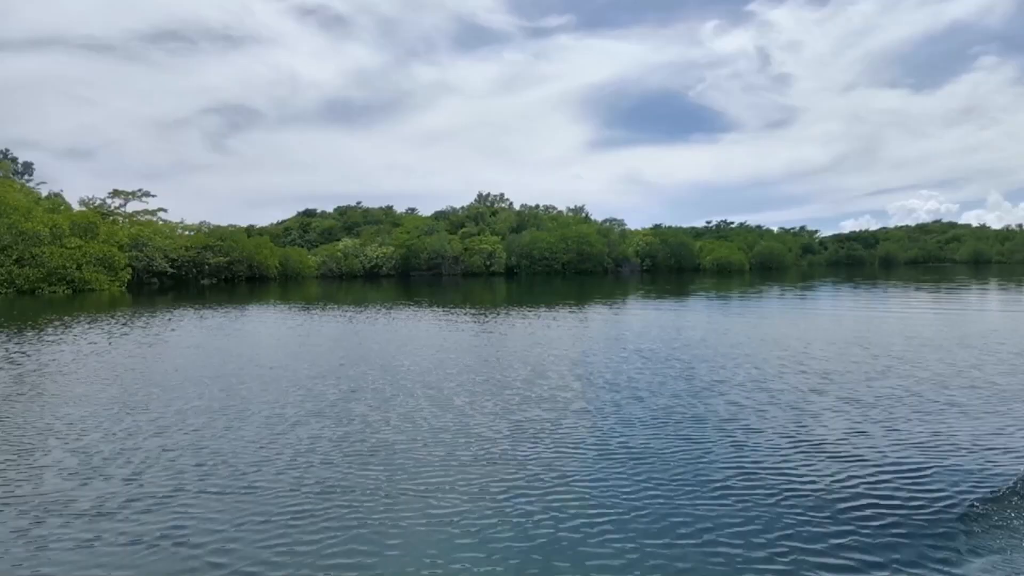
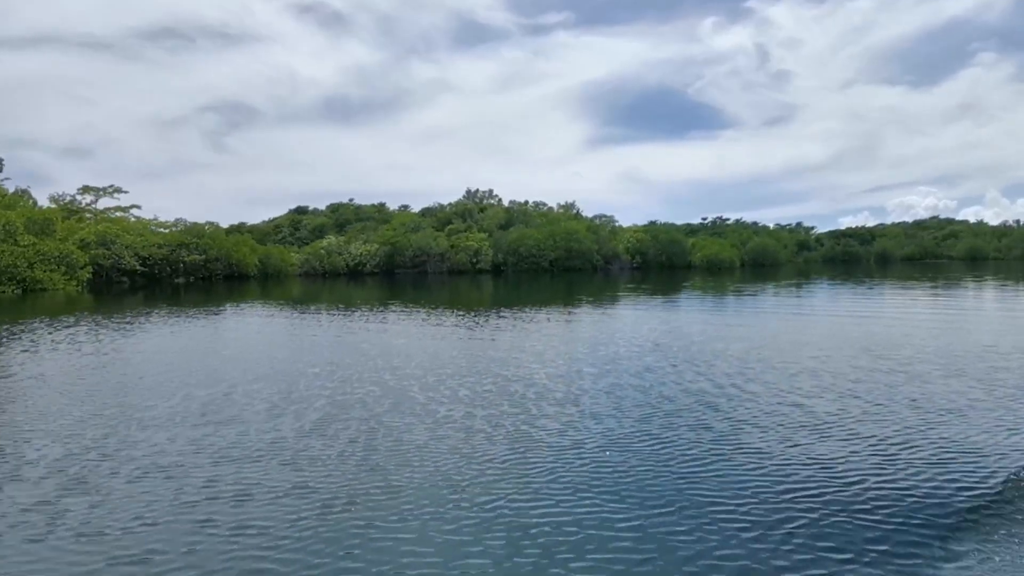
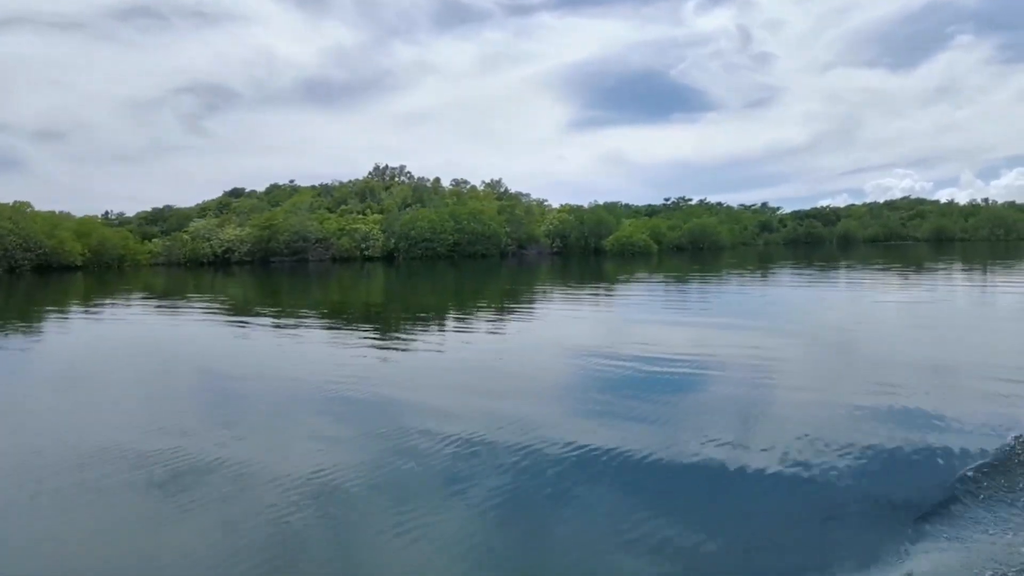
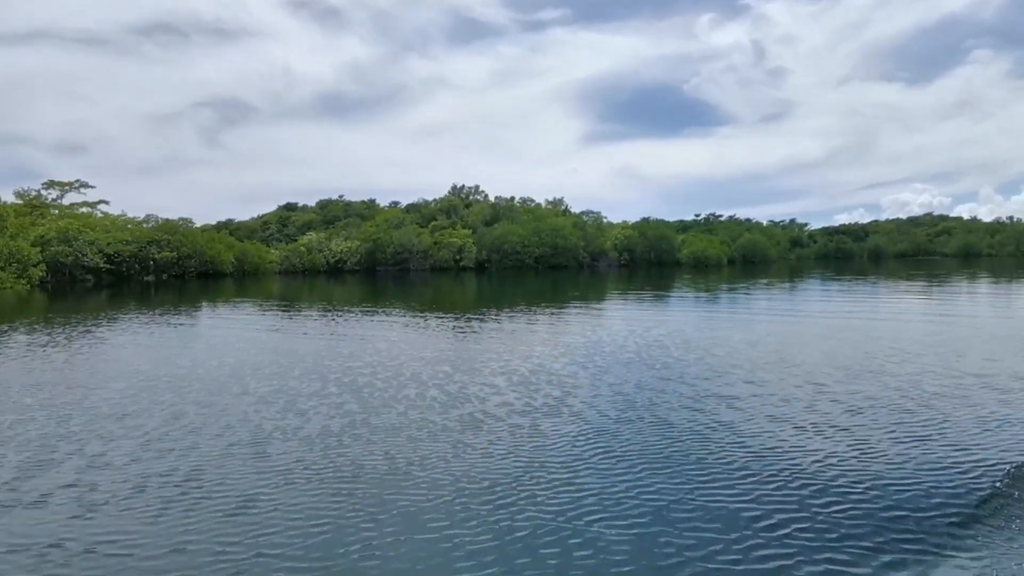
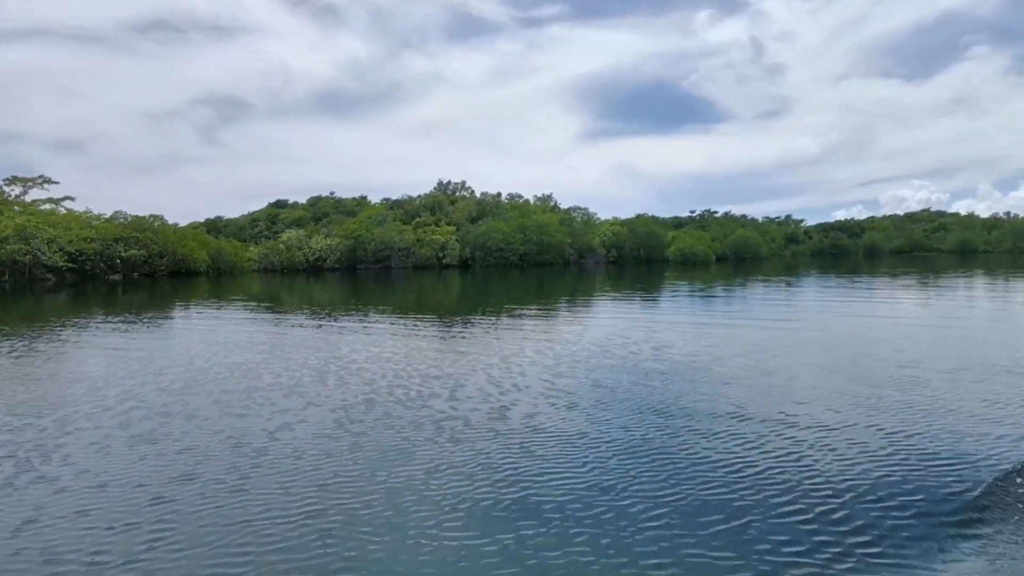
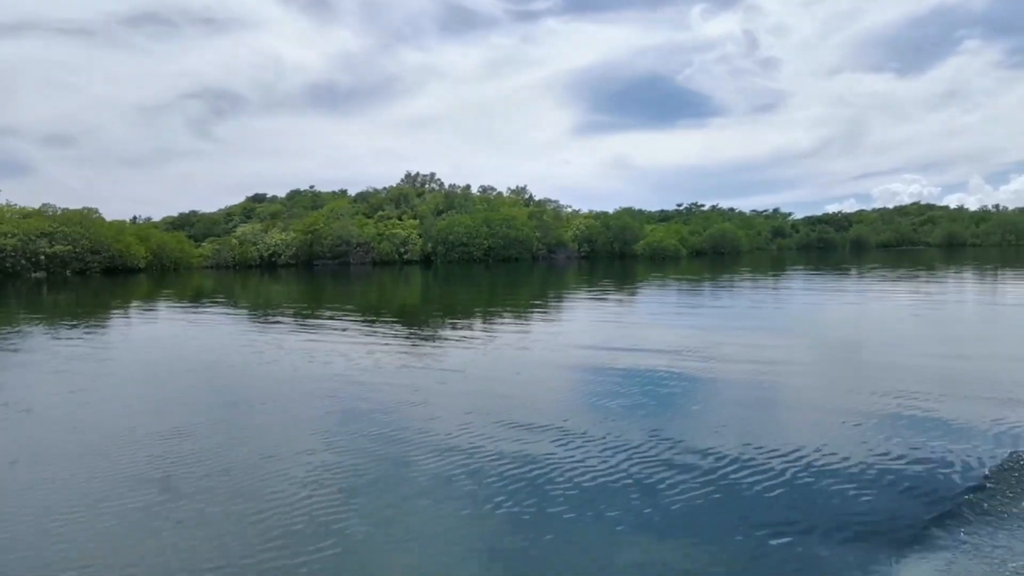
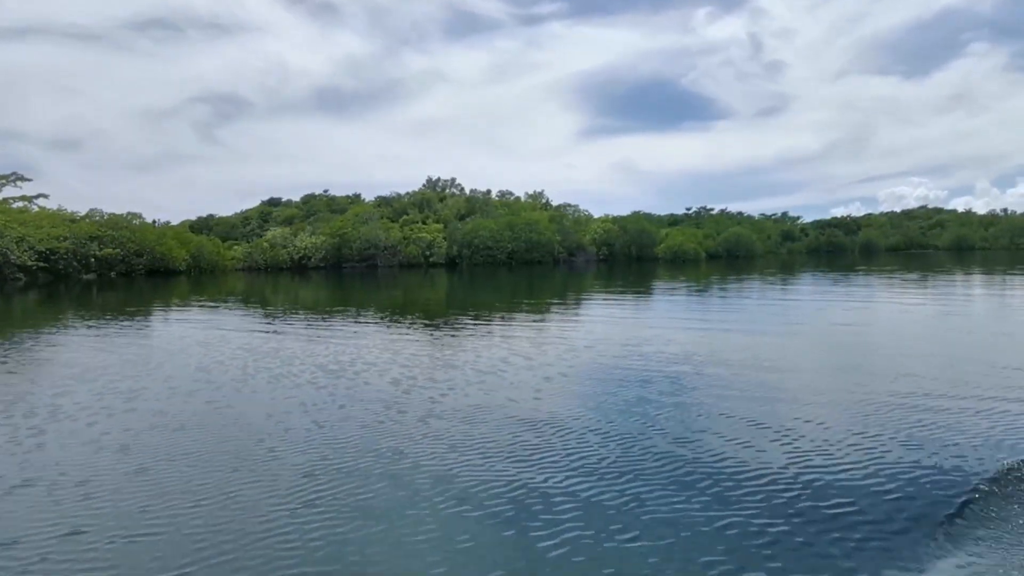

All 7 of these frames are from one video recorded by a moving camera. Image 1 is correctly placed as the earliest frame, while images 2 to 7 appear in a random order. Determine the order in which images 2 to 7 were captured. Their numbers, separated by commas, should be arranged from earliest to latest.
2, 4, 5, 7, 6, 3
